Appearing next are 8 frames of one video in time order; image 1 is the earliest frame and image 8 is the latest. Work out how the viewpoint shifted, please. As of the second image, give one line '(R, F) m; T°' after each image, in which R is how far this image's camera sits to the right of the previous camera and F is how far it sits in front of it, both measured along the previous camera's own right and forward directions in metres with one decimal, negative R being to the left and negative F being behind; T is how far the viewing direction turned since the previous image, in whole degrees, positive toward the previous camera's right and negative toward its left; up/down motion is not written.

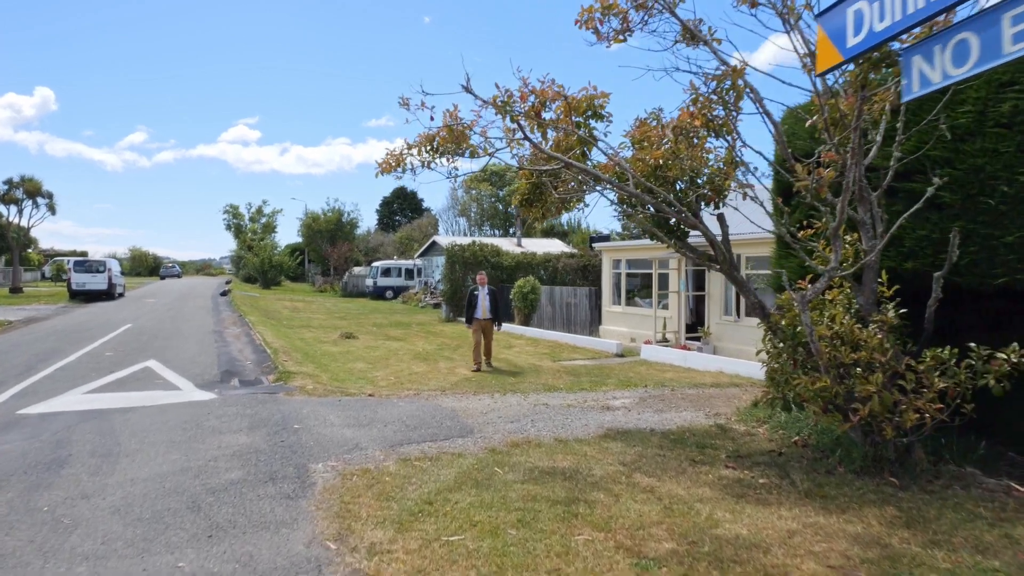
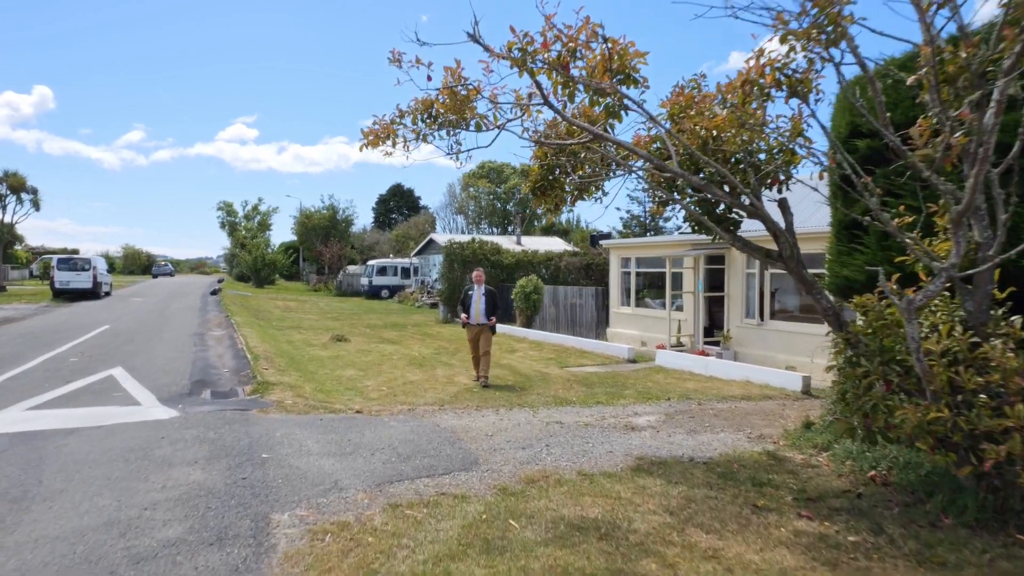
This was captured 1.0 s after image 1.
(-0.1, +1.2) m; 0°
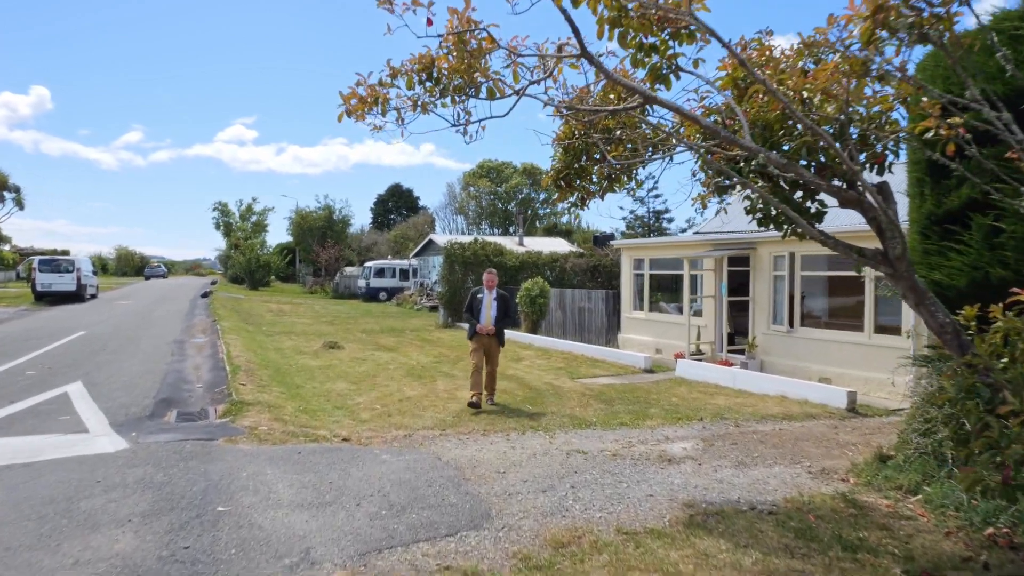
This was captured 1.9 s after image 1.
(-0.2, +1.2) m; 0°
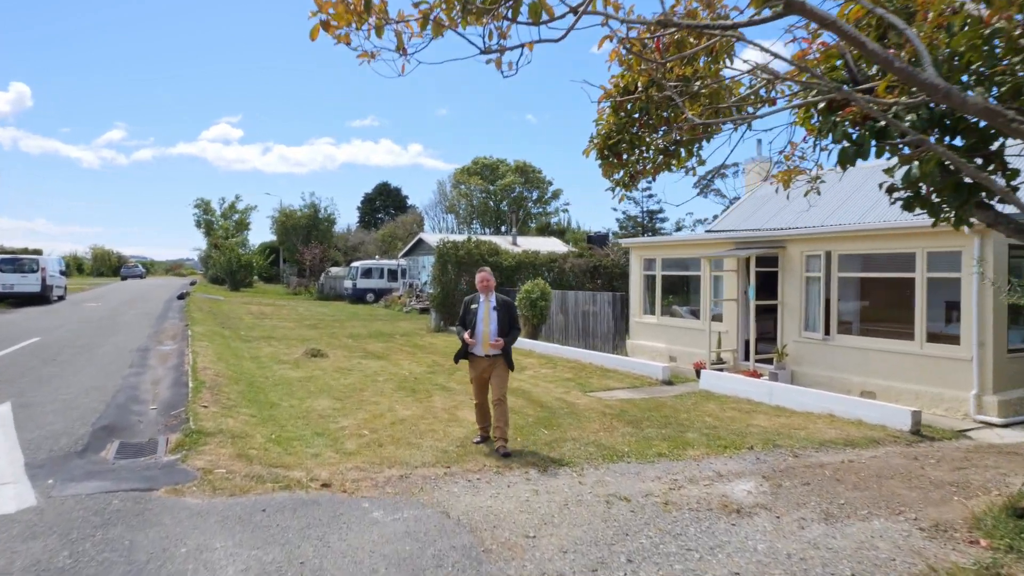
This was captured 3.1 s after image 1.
(-0.3, +1.4) m; +1°
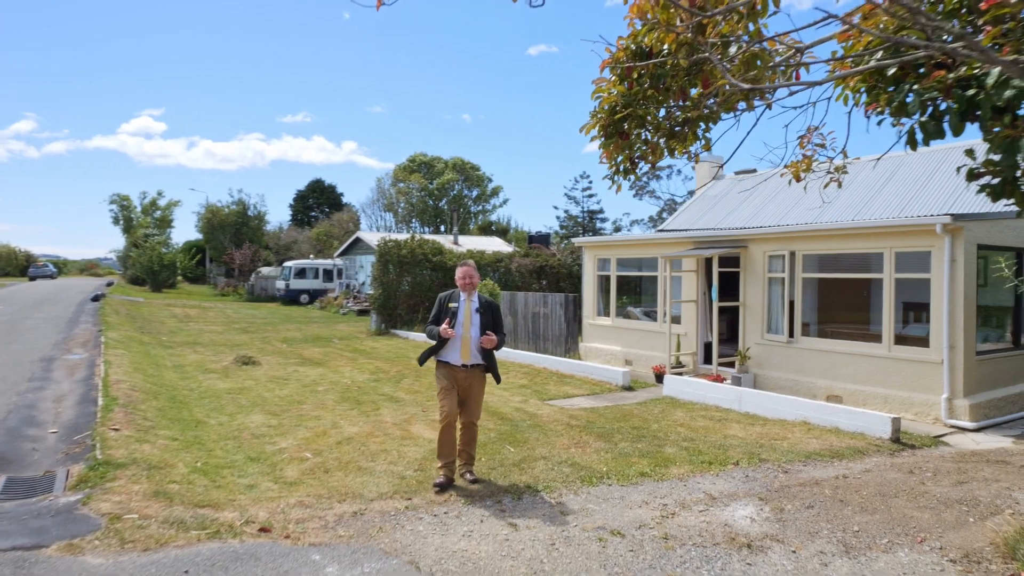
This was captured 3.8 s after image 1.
(-0.3, +0.8) m; +6°
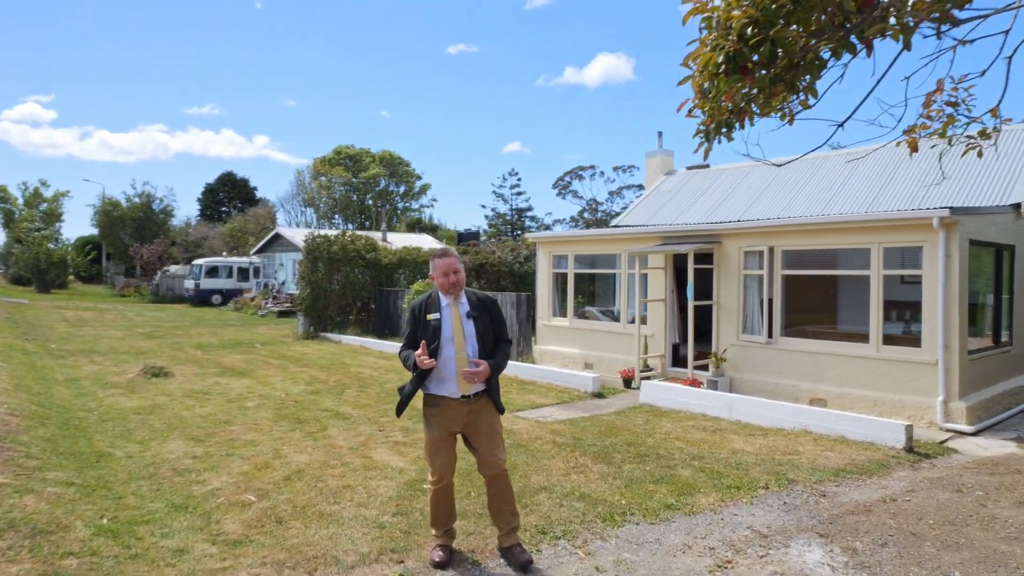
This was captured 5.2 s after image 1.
(-0.7, +1.2) m; +7°
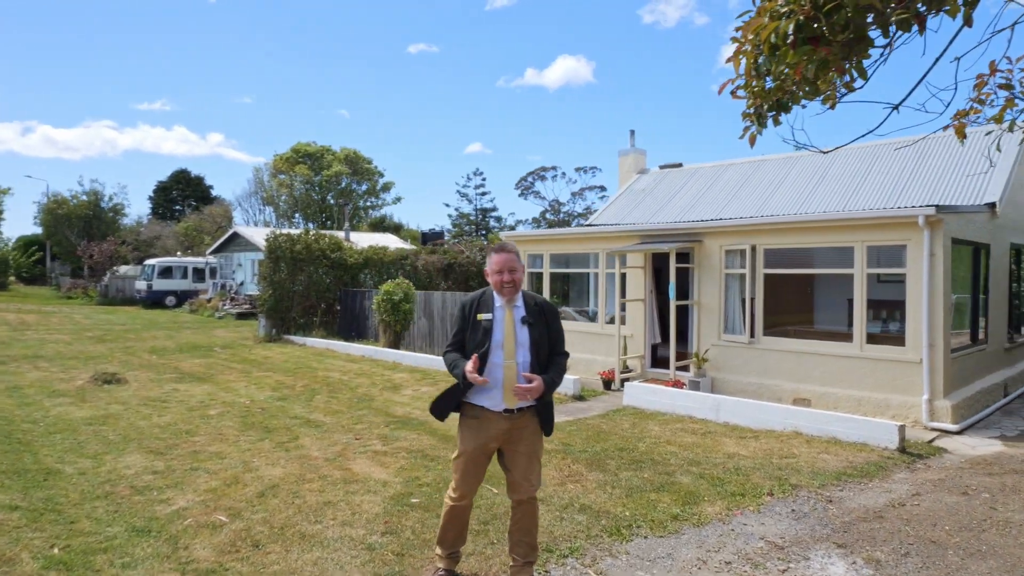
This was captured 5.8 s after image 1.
(-0.3, +0.4) m; +3°
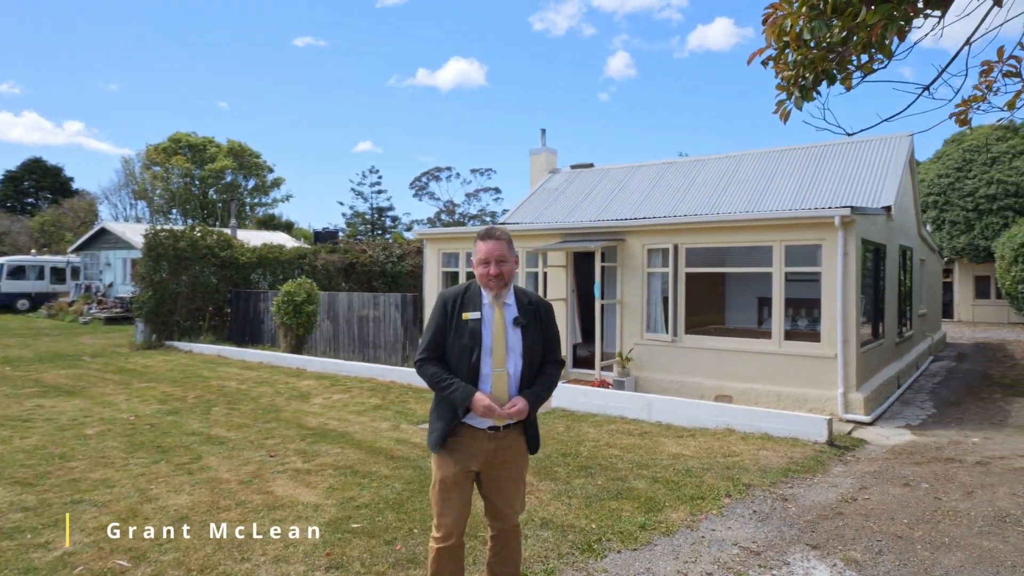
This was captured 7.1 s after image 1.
(-0.5, +0.5) m; +9°
